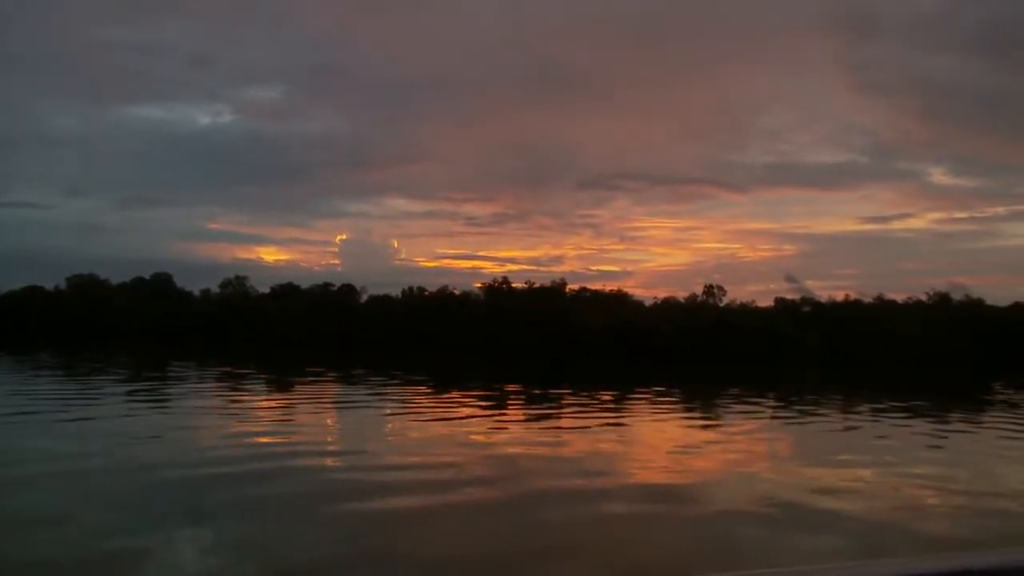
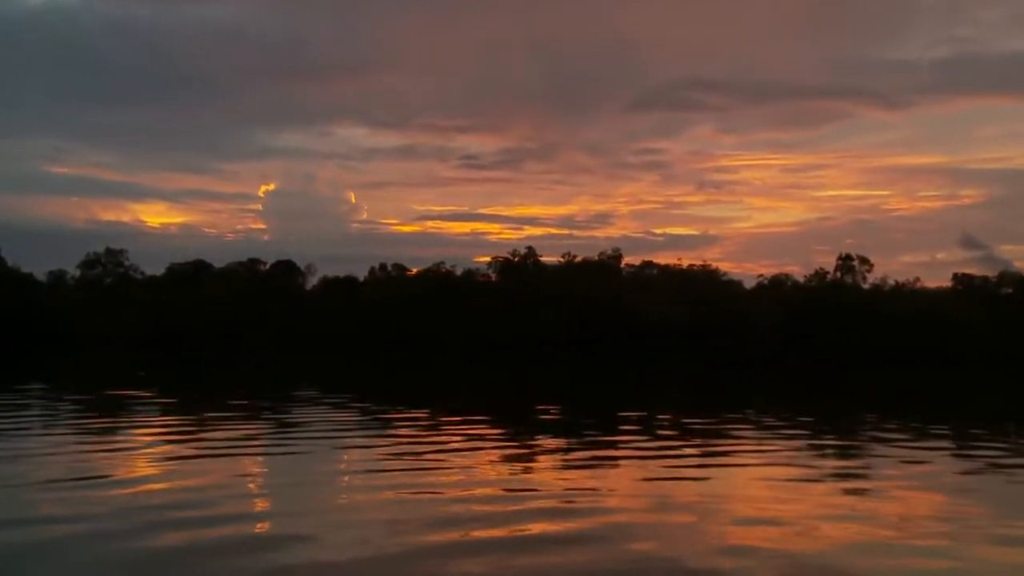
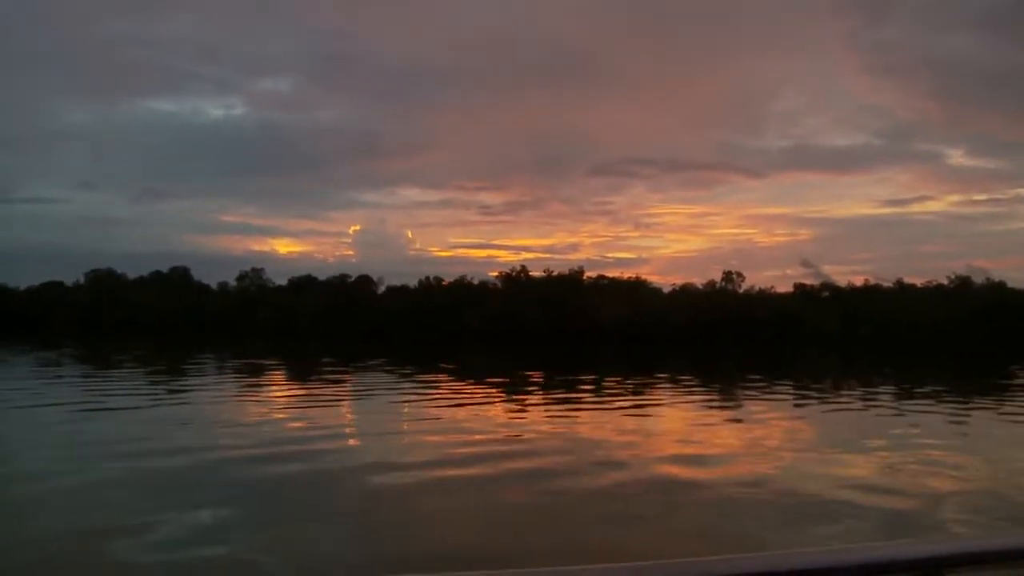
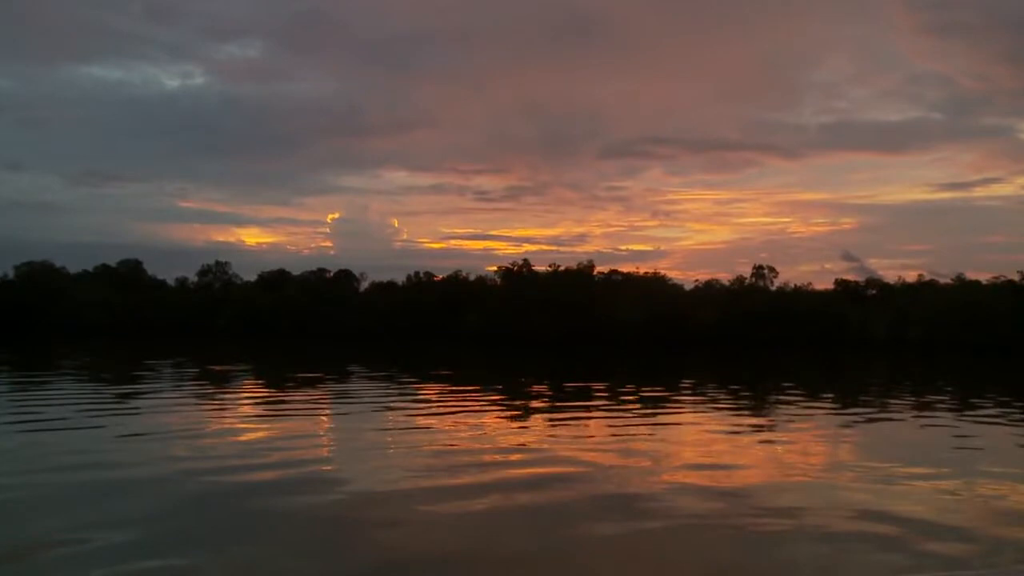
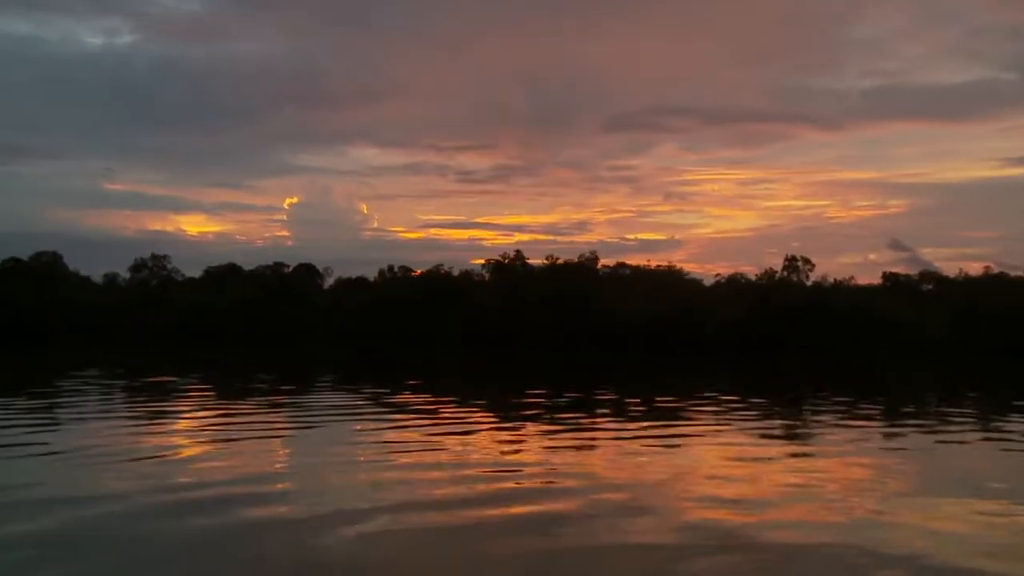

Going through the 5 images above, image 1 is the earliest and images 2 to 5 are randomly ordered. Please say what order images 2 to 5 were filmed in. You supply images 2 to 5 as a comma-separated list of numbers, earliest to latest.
3, 4, 5, 2
